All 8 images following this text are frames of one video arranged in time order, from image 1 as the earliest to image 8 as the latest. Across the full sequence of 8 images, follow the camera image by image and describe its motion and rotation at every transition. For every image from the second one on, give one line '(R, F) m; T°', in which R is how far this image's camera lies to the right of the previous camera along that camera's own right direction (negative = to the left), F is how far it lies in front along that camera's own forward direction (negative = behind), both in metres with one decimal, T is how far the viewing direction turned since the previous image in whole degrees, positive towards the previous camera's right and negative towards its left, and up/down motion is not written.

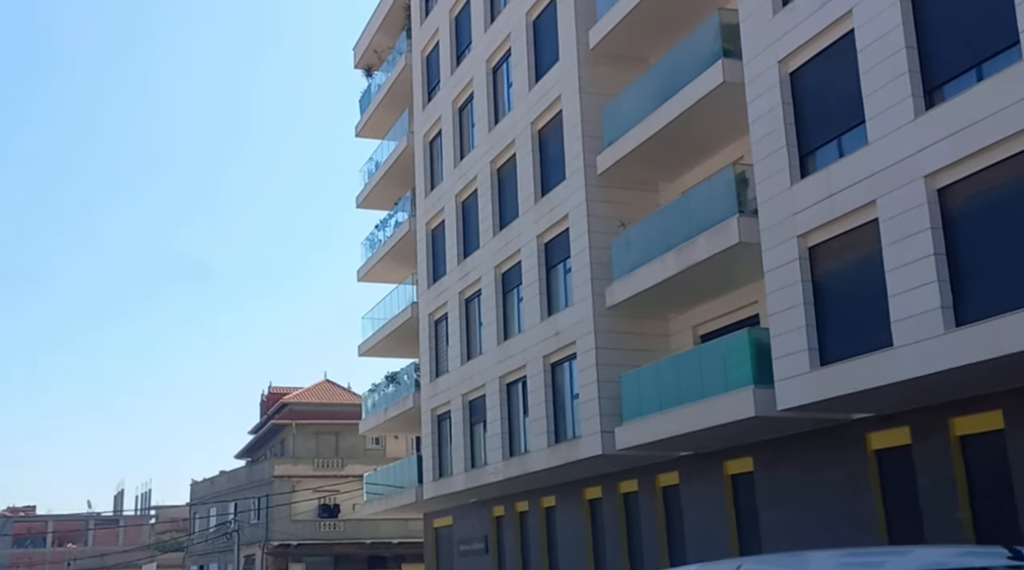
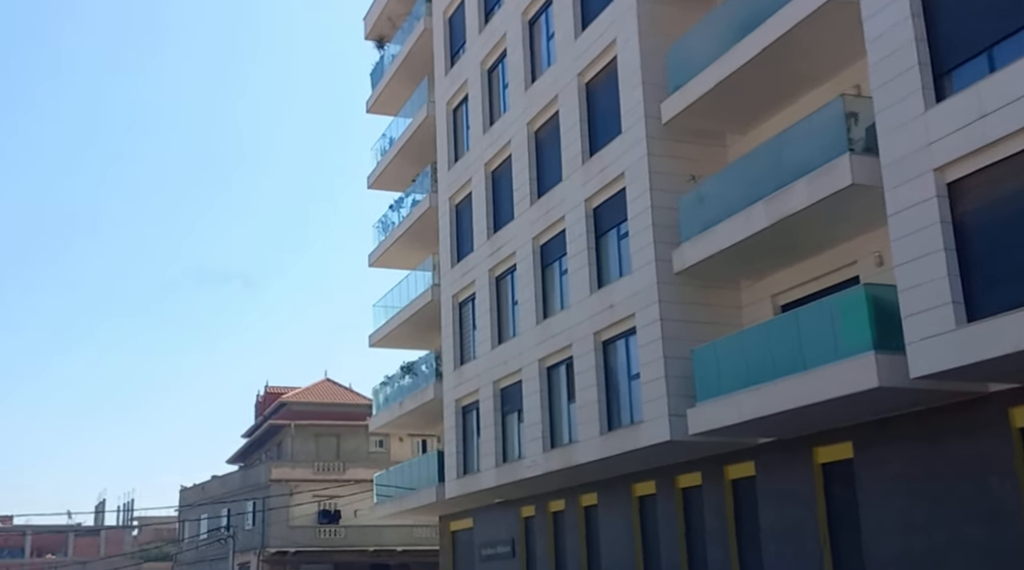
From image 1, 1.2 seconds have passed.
(-1.1, +2.4) m; +1°
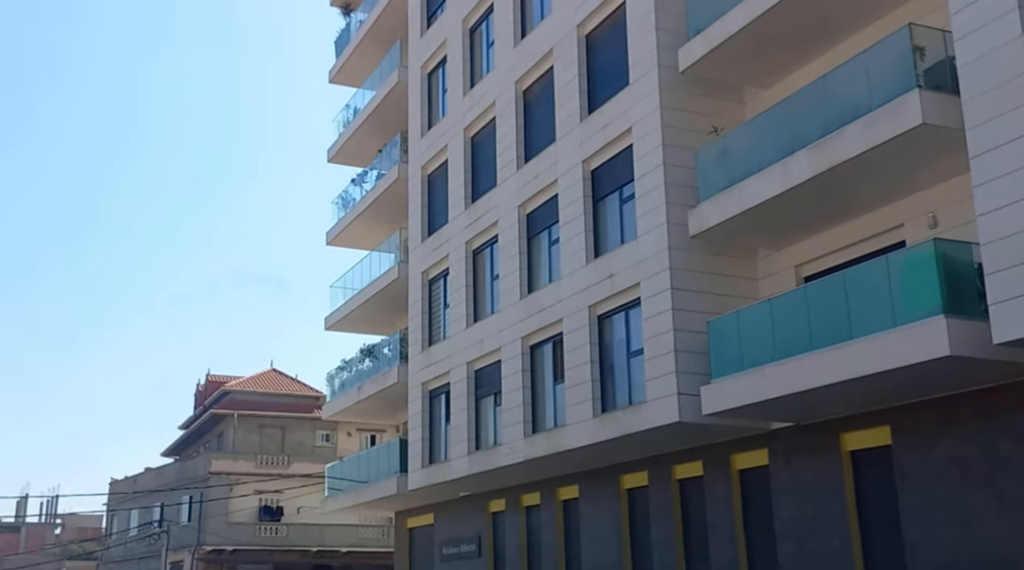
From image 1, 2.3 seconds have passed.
(-0.8, +1.9) m; +3°
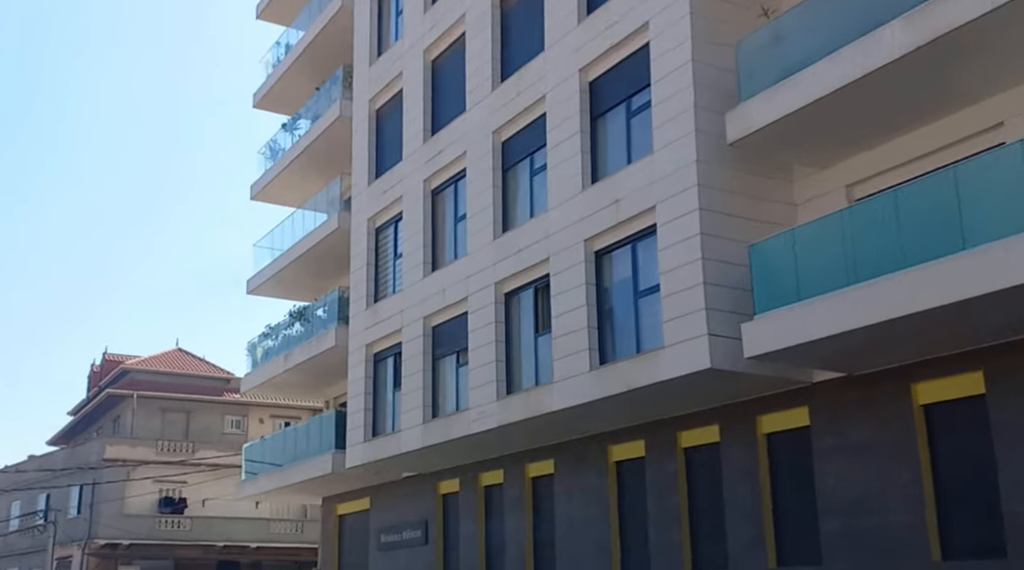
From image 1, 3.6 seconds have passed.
(-1.0, +3.0) m; +5°
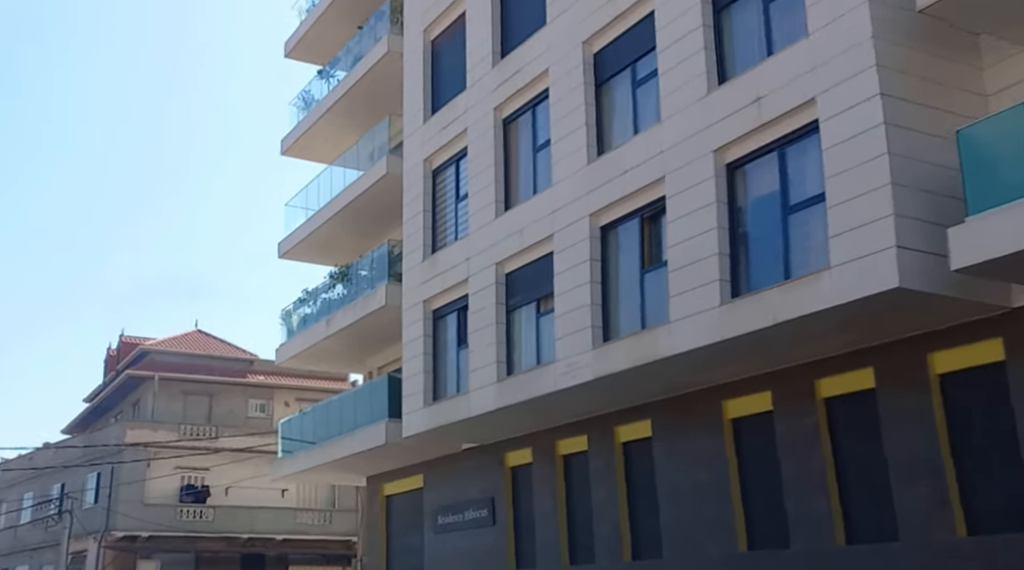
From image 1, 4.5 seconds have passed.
(-1.2, +2.4) m; 0°
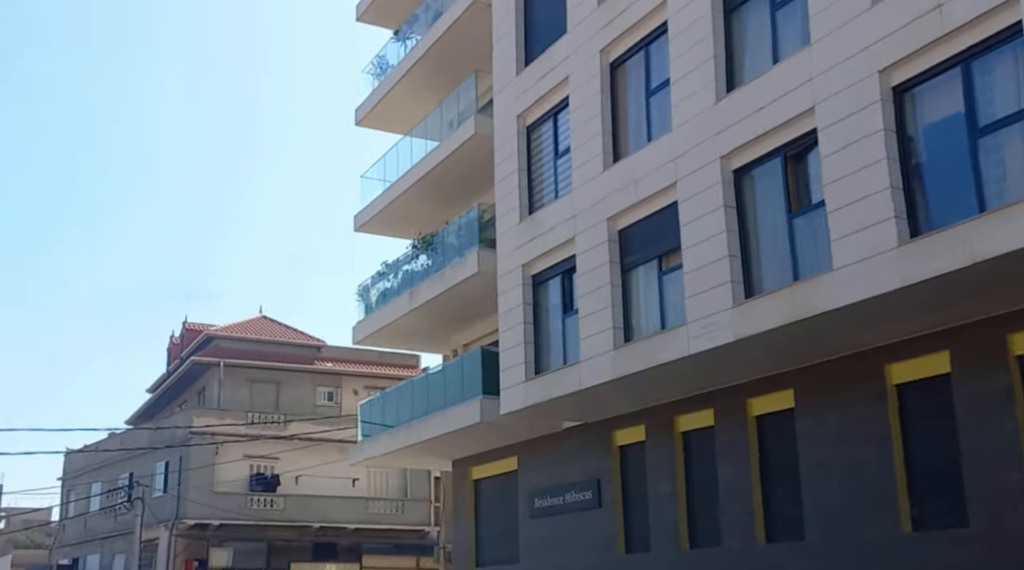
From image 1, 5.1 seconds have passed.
(-0.8, +1.4) m; -3°
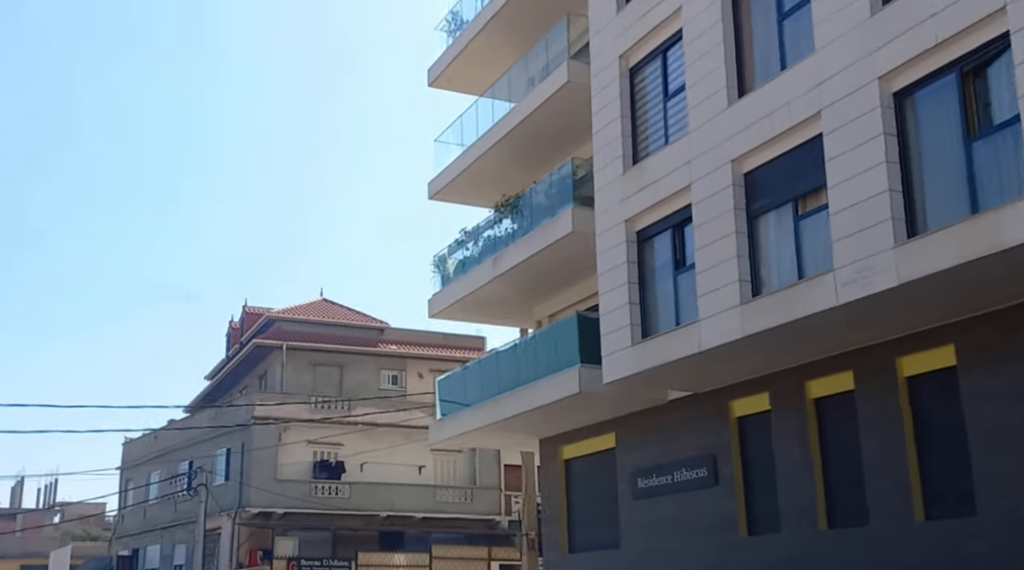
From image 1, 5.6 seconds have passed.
(-0.8, +1.5) m; -2°
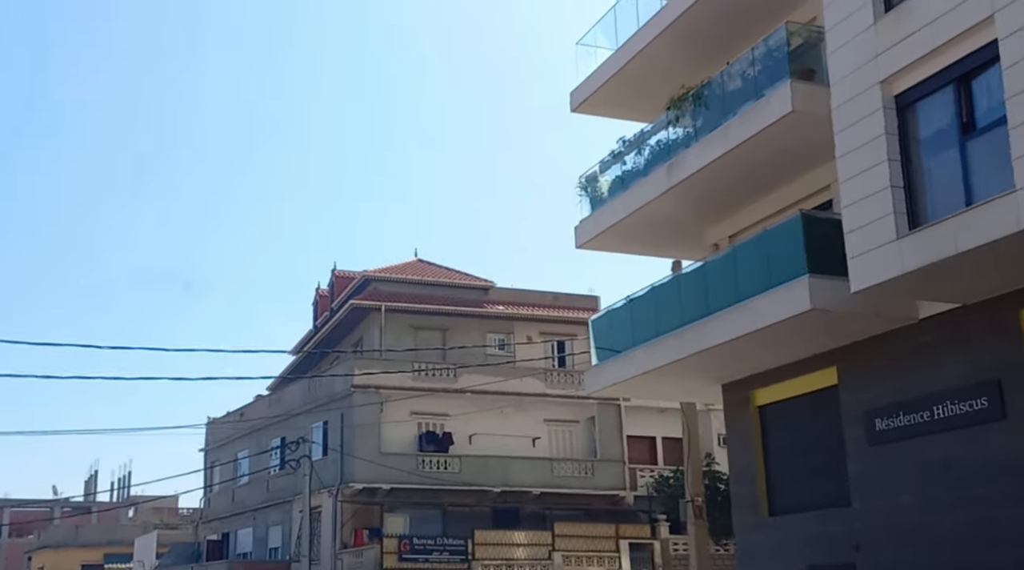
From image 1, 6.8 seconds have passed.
(-1.9, +3.3) m; -3°
